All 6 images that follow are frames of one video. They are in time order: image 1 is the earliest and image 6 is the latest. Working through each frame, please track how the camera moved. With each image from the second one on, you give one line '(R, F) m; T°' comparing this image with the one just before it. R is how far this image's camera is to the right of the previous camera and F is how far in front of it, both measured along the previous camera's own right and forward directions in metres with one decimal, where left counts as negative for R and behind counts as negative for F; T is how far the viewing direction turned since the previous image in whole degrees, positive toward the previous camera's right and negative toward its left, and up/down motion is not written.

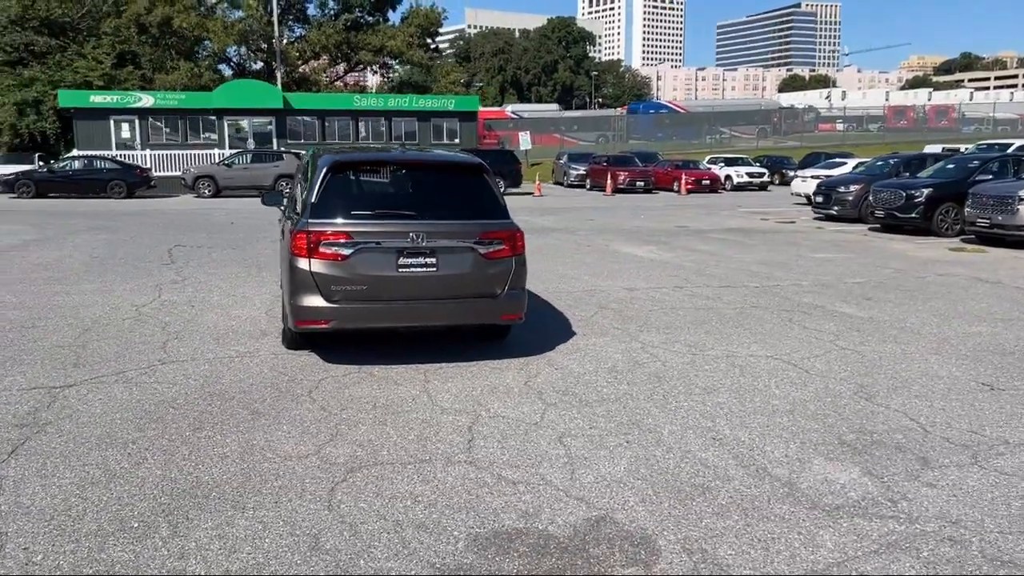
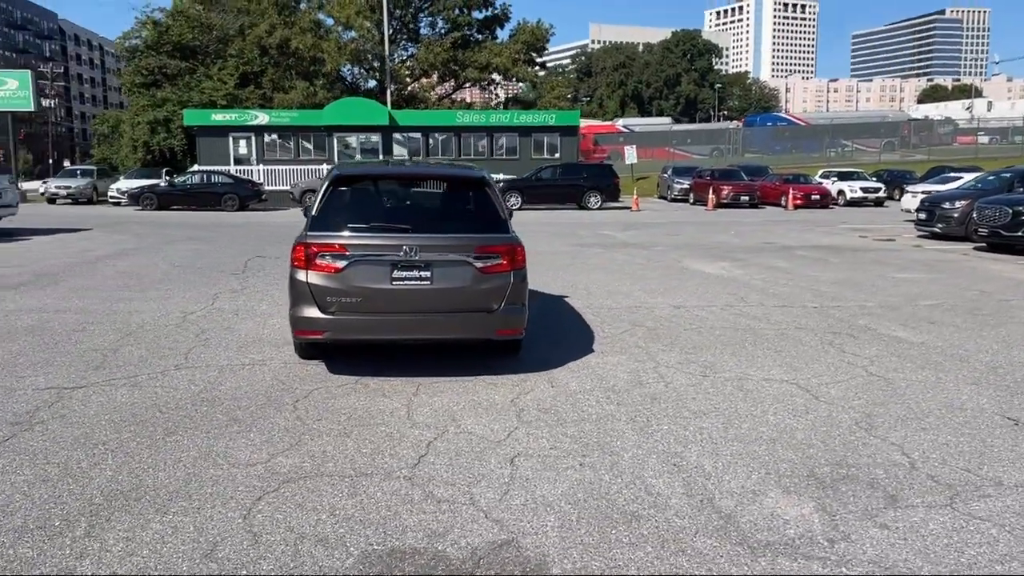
(+0.9, +0.1) m; -8°
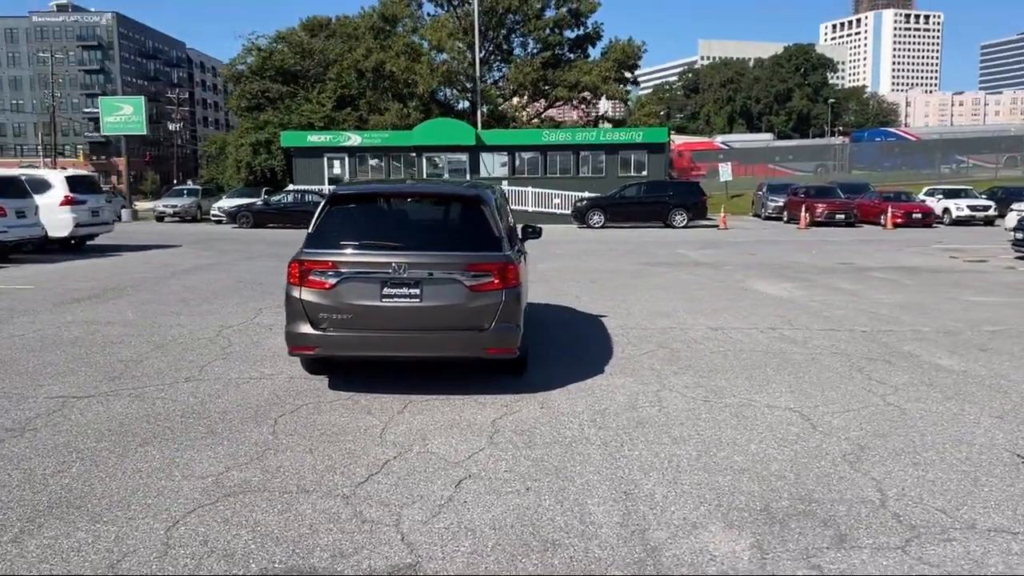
(+0.8, +0.1) m; -7°
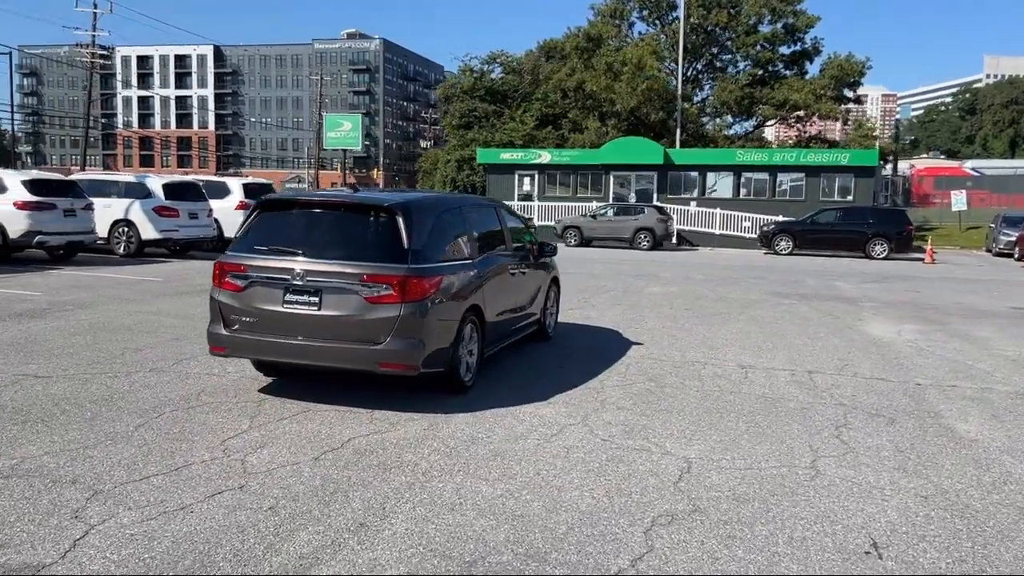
(+2.4, +0.6) m; -15°
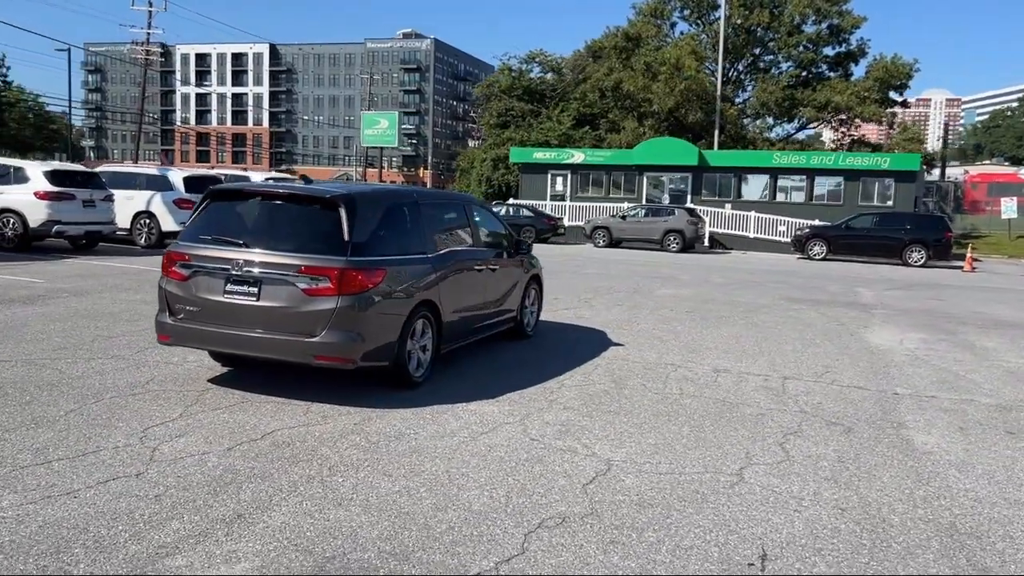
(+0.8, +0.1) m; -3°
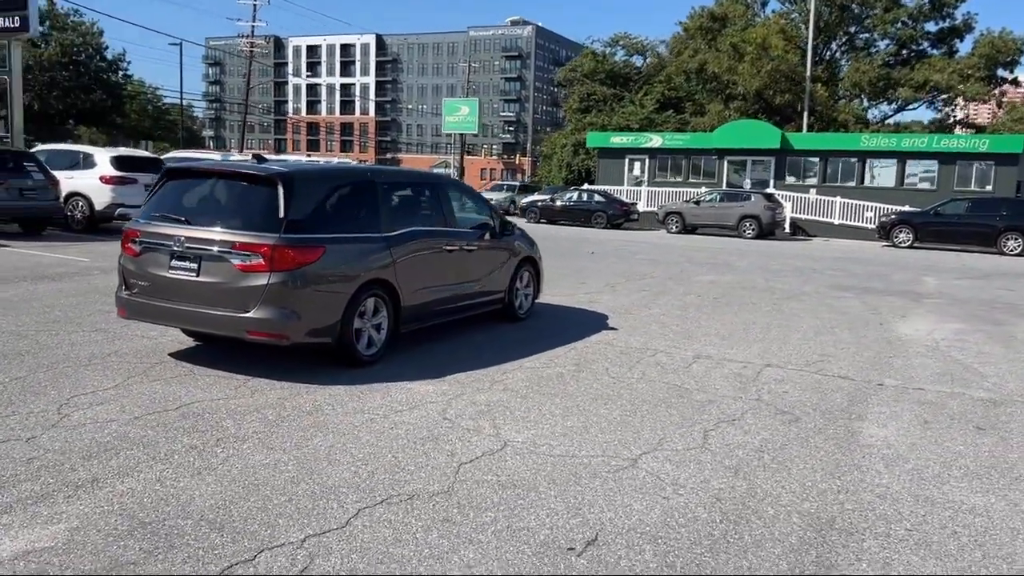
(+1.3, +0.2) m; -7°
